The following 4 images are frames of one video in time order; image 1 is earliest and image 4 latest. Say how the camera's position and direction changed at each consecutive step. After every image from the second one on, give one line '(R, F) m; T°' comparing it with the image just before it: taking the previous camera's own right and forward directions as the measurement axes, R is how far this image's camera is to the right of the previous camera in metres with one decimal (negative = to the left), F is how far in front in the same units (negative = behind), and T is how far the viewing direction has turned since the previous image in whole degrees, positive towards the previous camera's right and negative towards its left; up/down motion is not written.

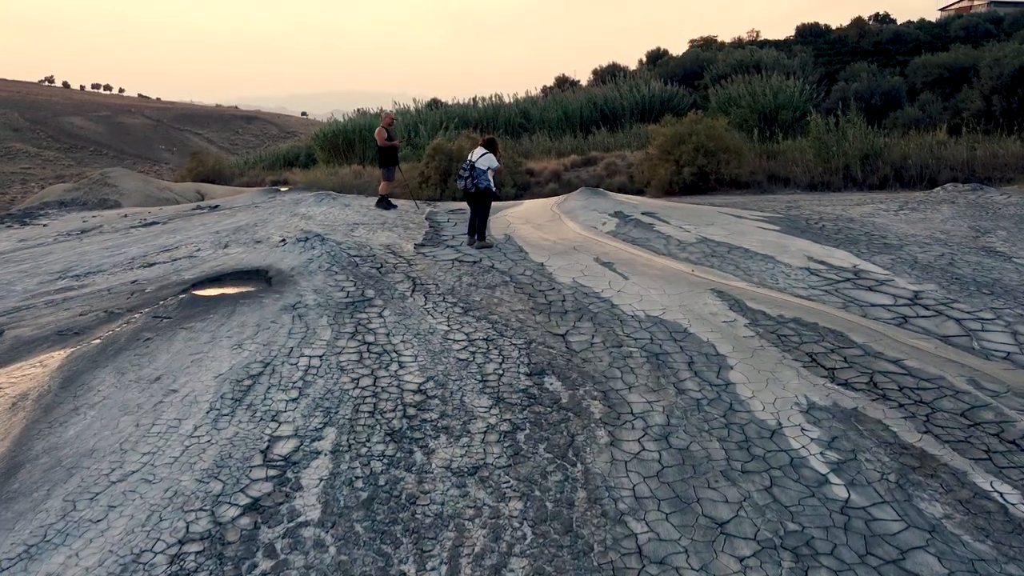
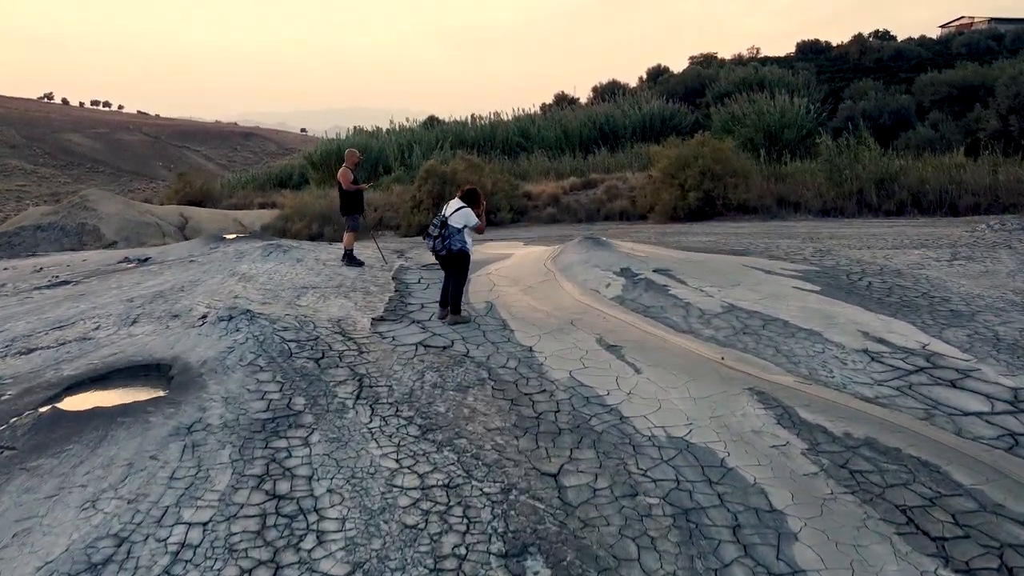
(+0.1, +1.4) m; 0°
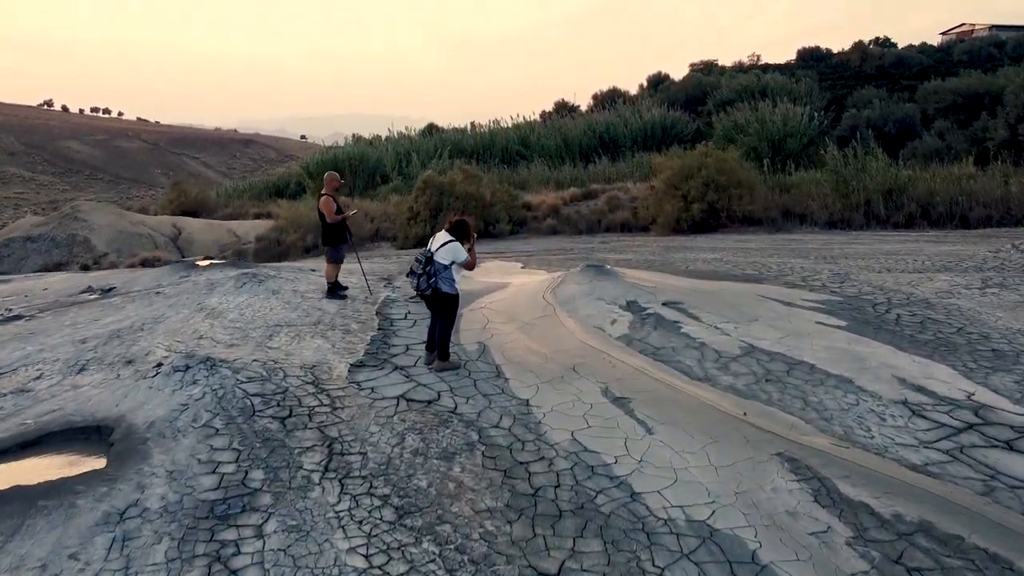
(0.0, +0.6) m; 0°
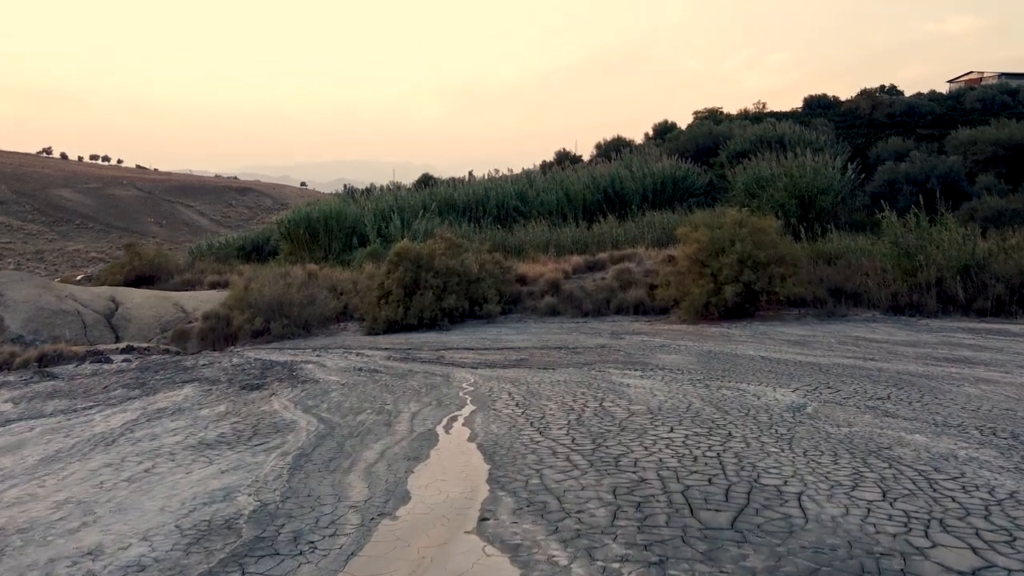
(+0.4, +4.5) m; 0°
